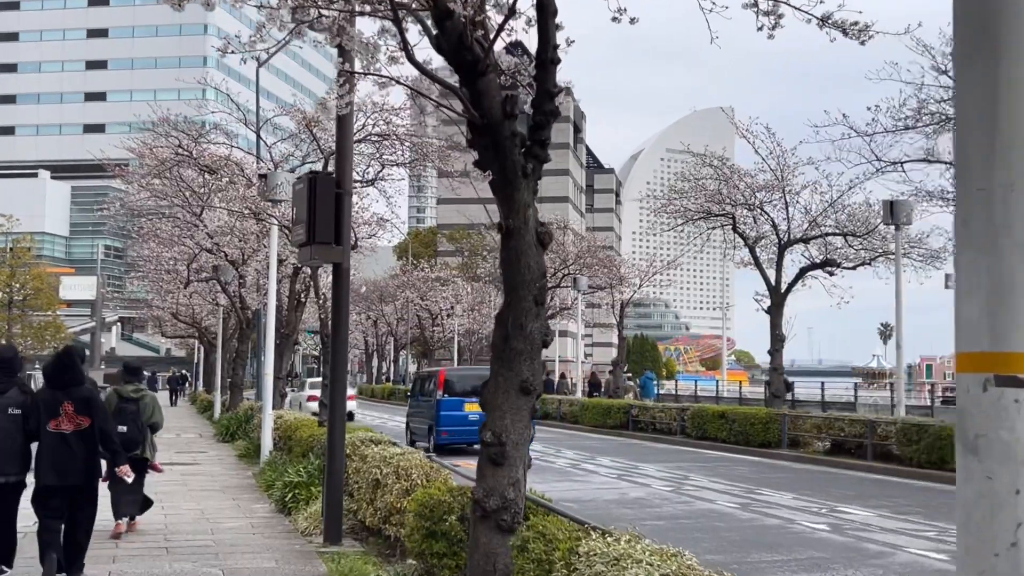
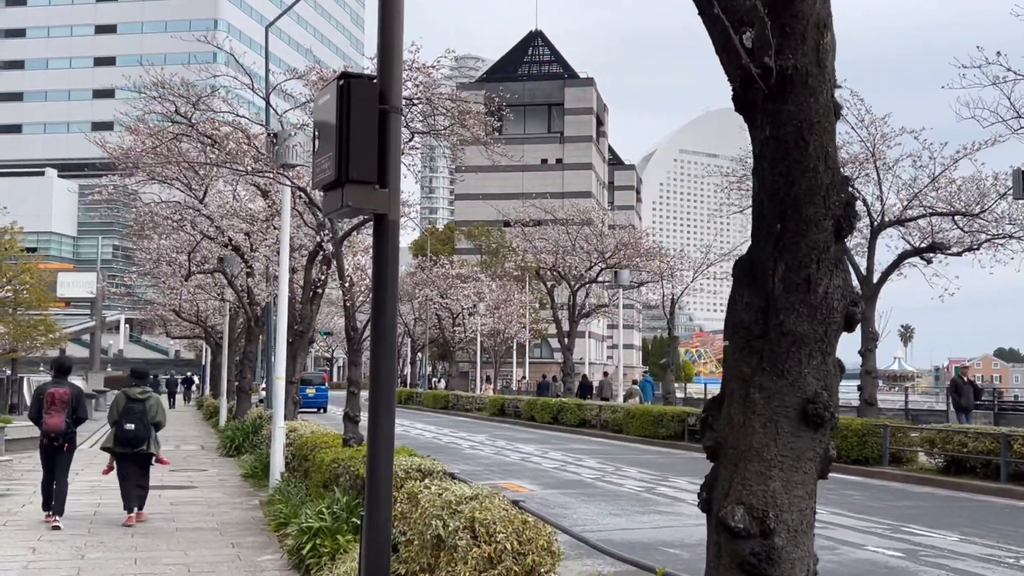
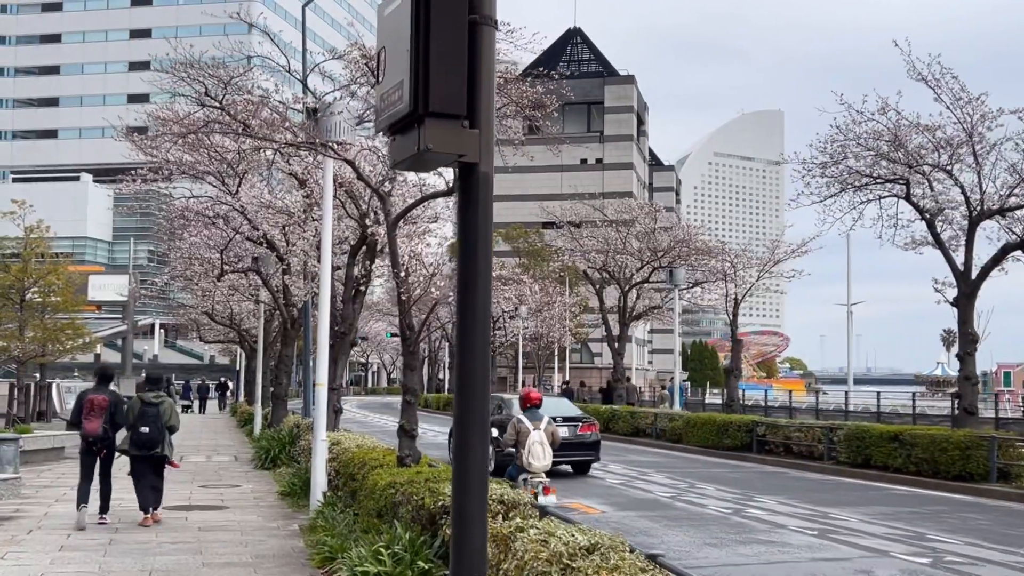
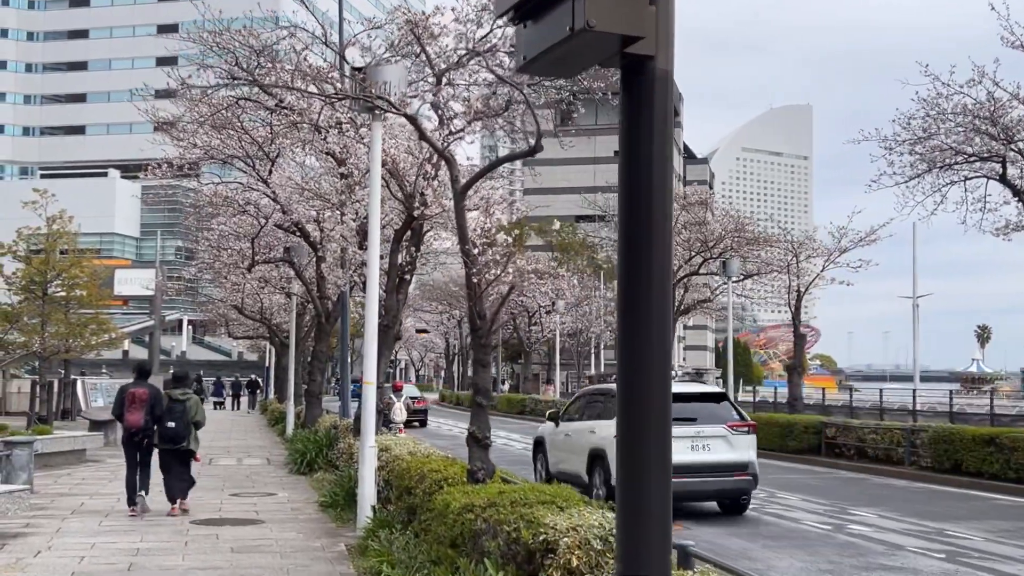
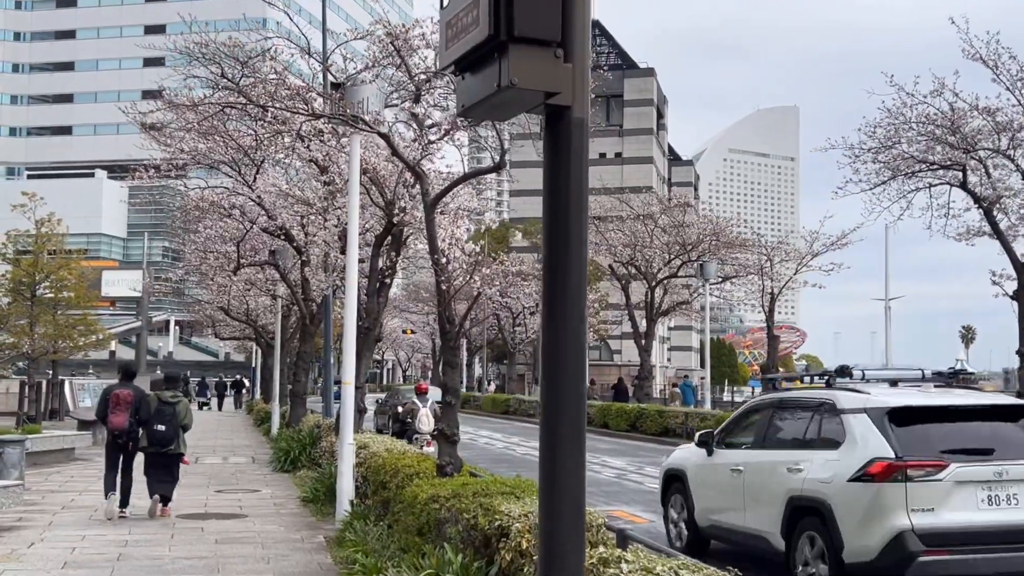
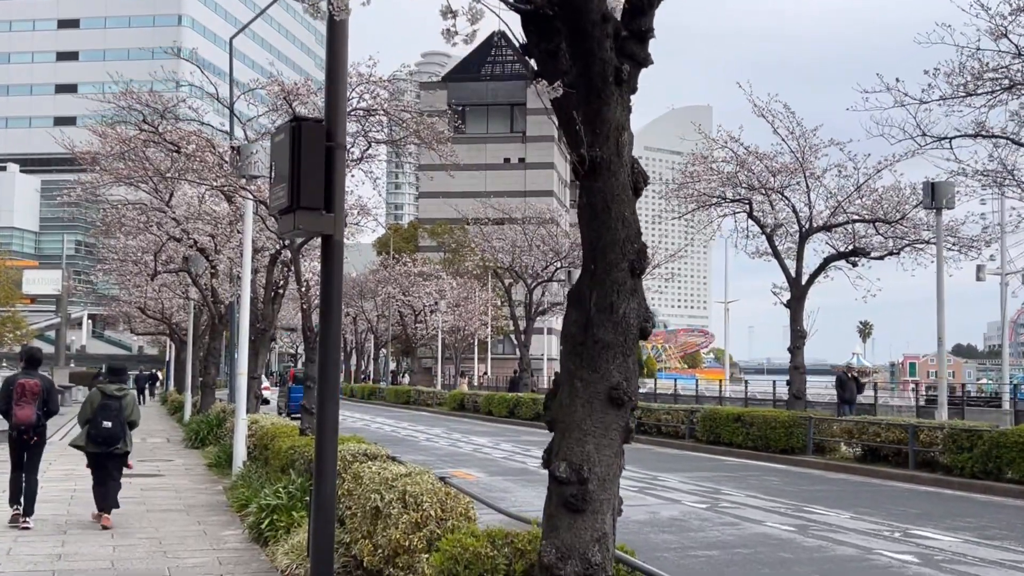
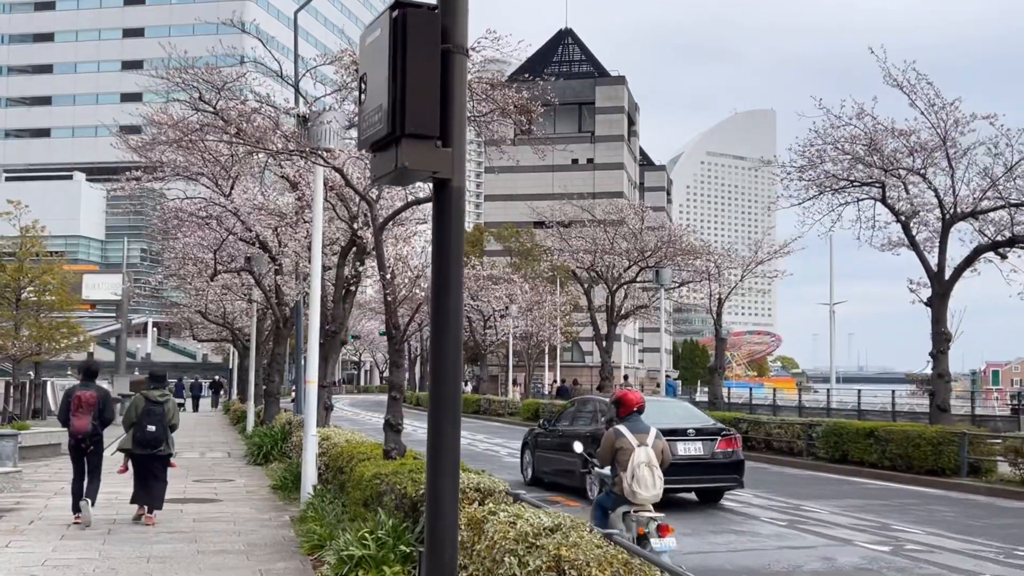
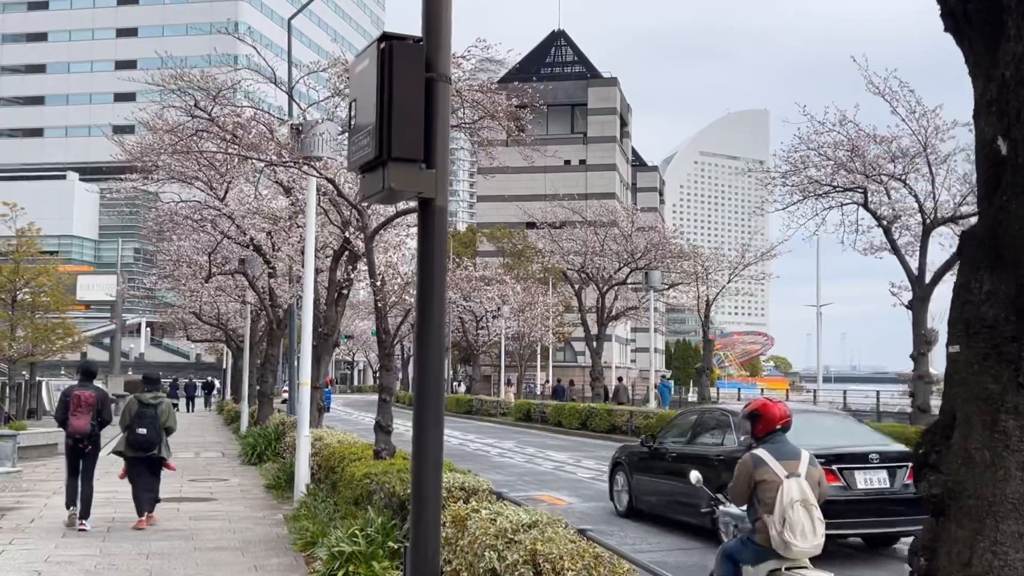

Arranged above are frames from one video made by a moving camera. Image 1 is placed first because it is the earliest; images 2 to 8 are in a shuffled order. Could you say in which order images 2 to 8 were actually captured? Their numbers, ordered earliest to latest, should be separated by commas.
6, 2, 8, 7, 3, 5, 4
